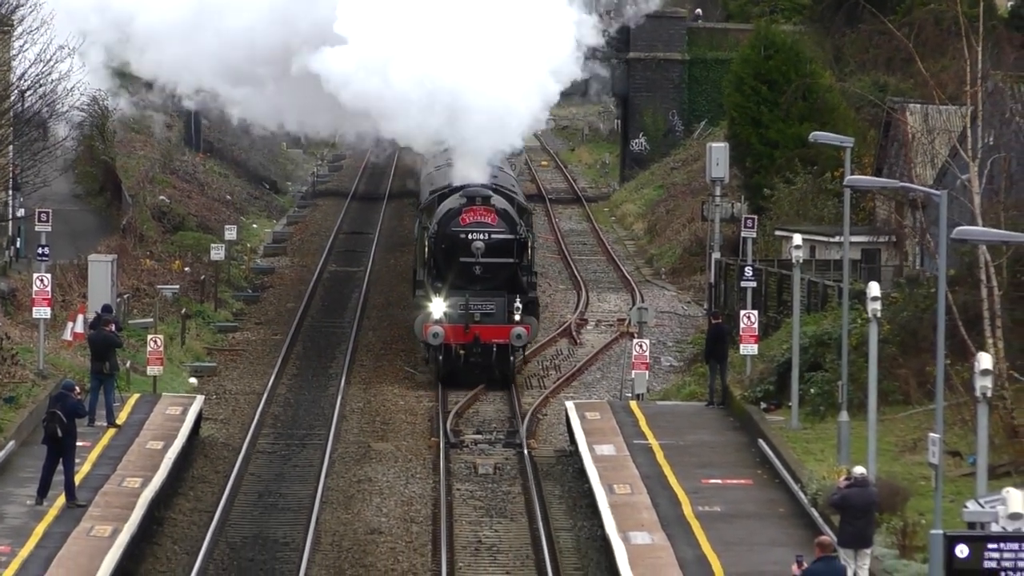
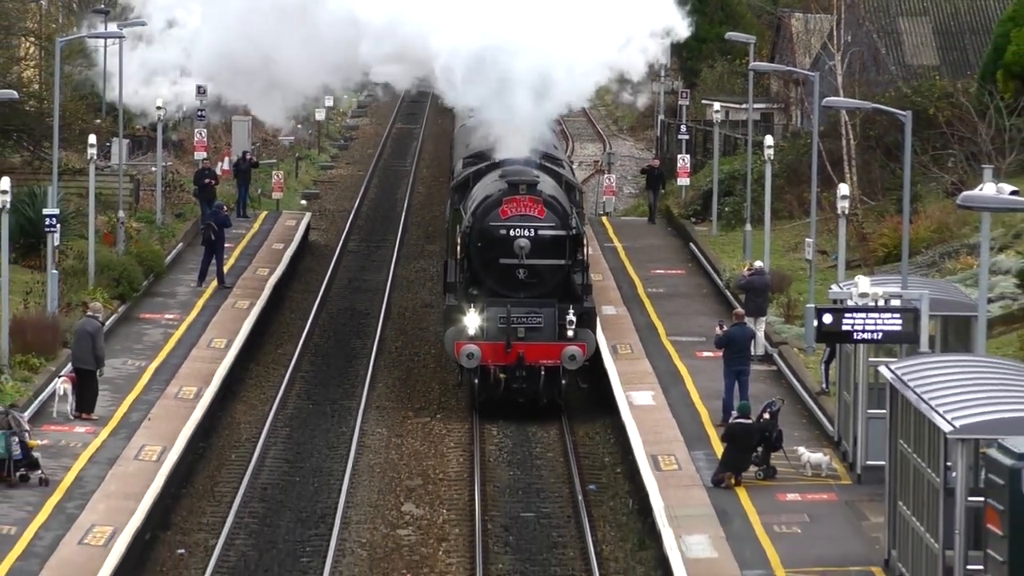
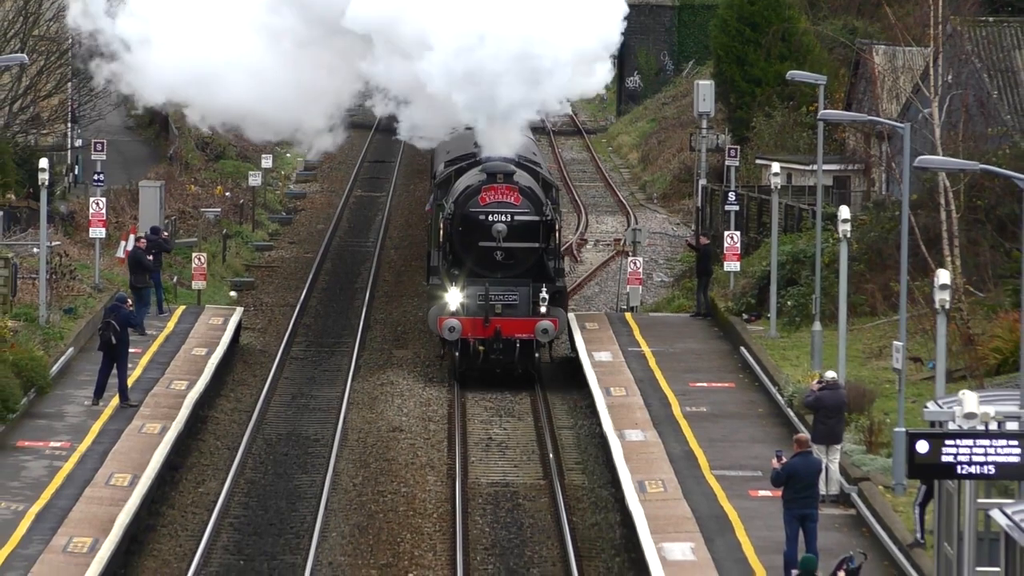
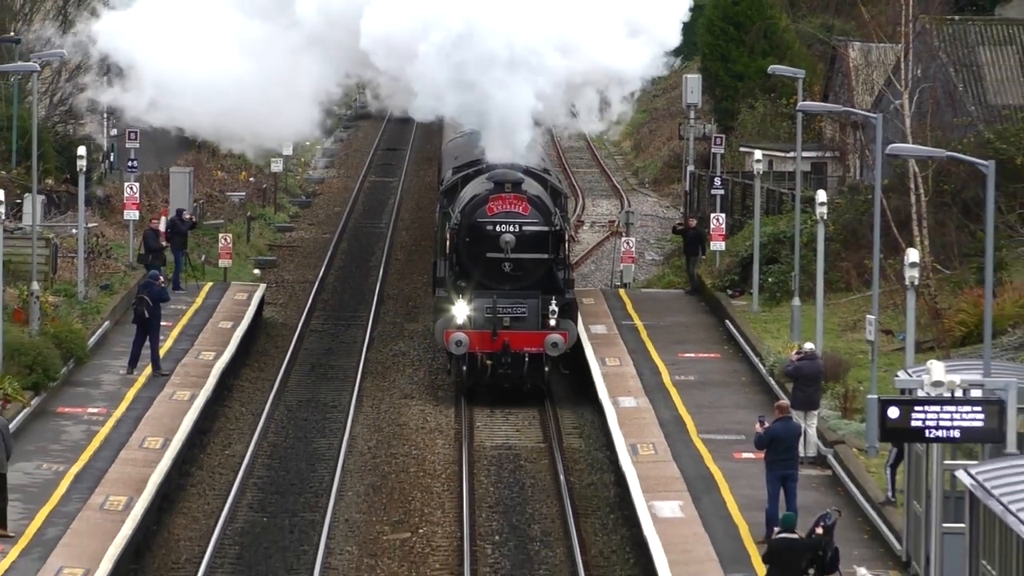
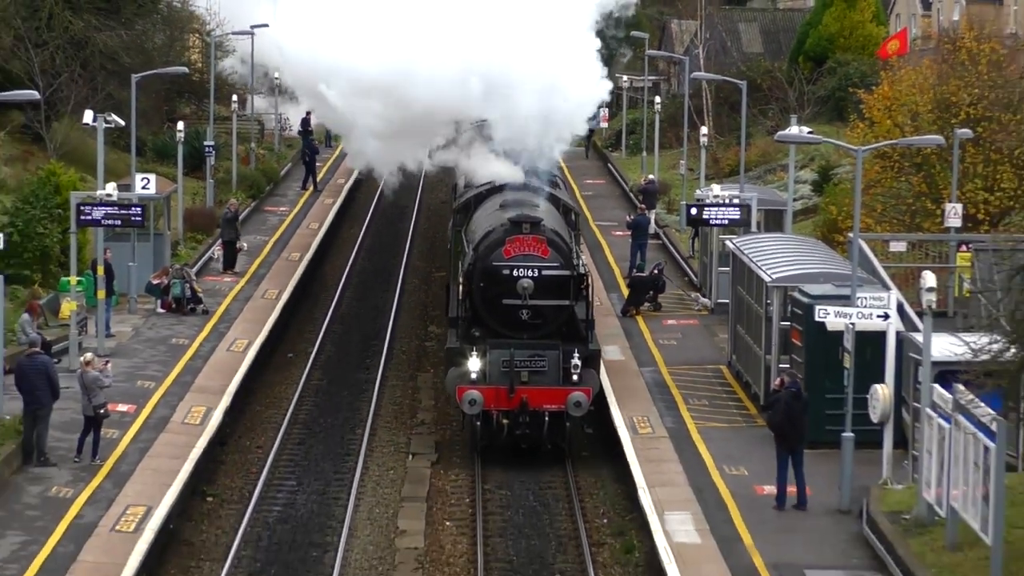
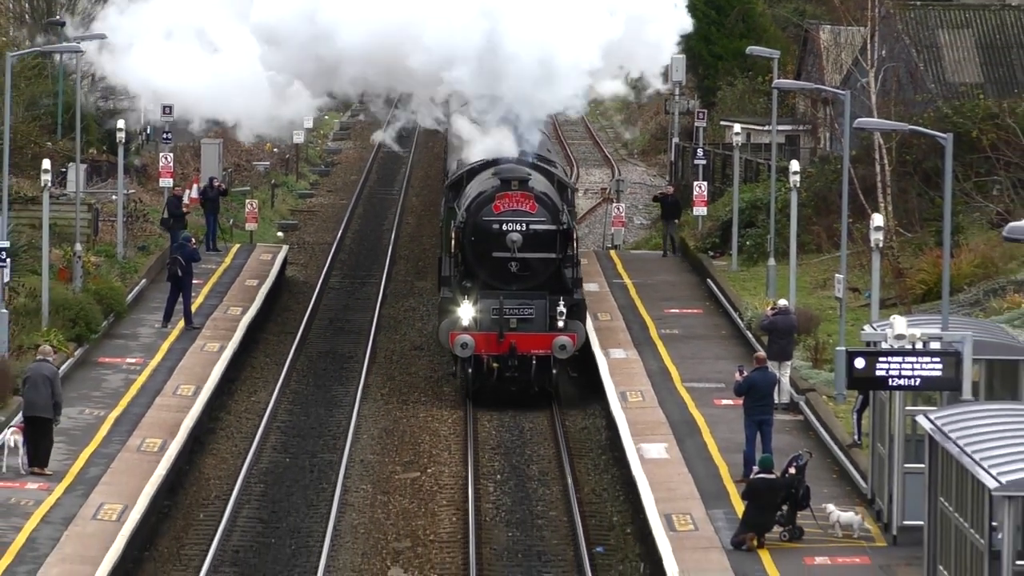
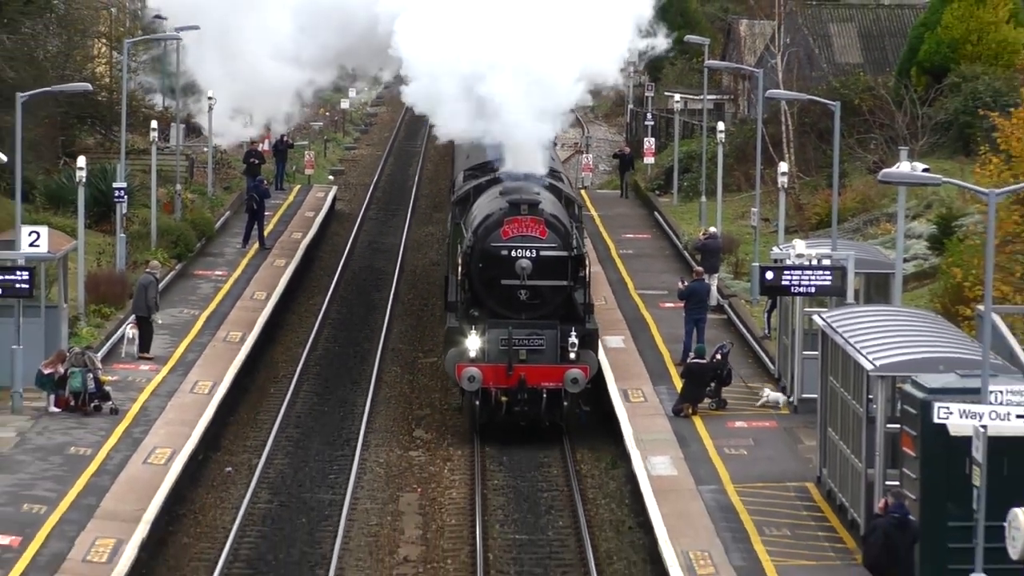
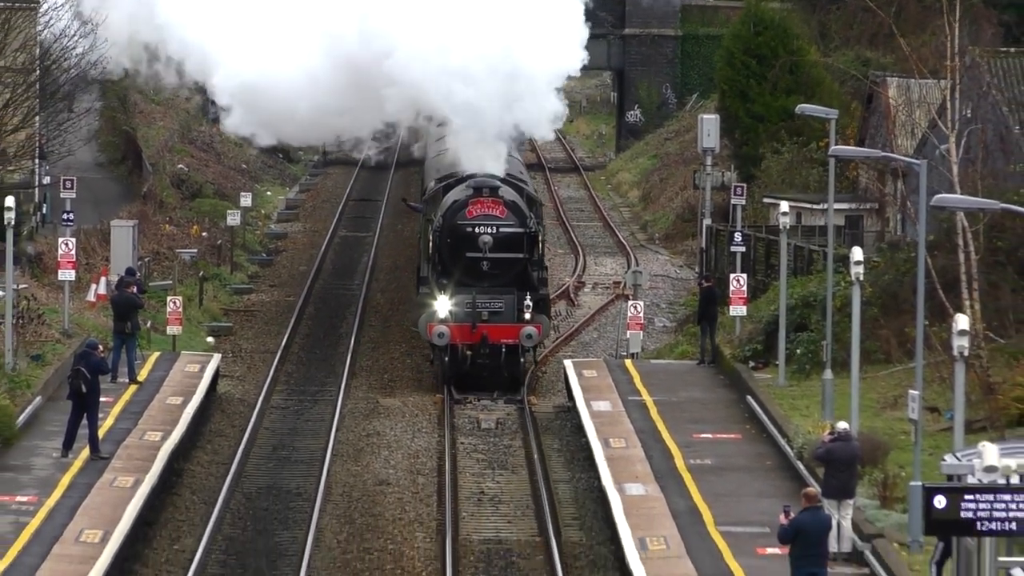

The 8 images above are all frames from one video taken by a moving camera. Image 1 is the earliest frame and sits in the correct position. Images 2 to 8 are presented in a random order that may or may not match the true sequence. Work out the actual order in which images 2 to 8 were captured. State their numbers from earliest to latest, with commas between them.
8, 3, 4, 6, 2, 7, 5
